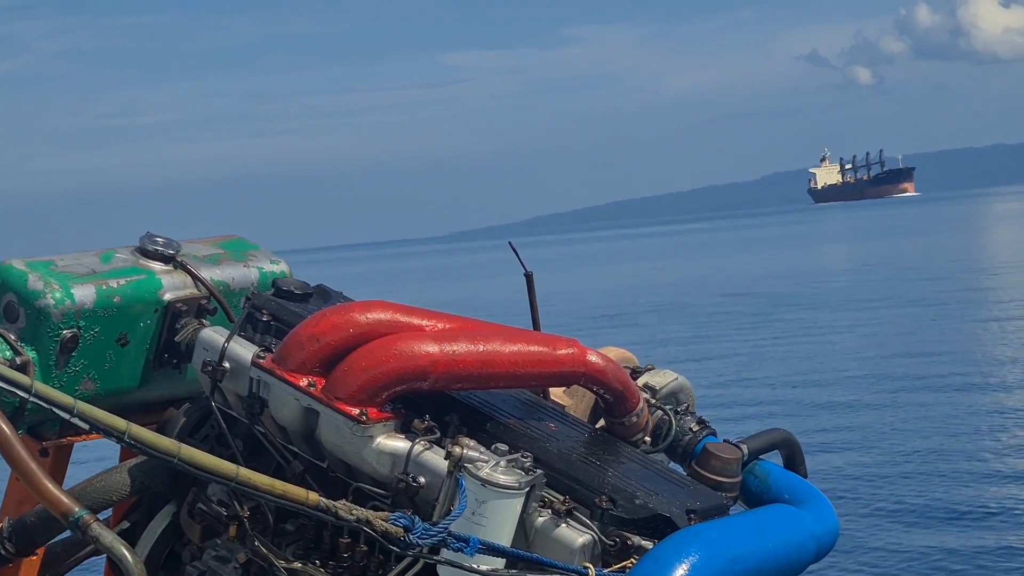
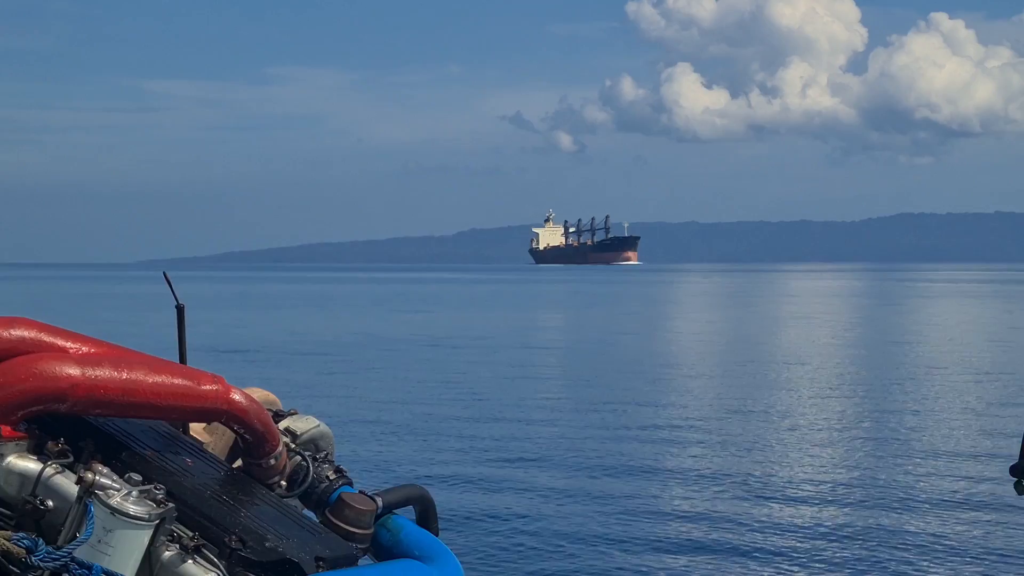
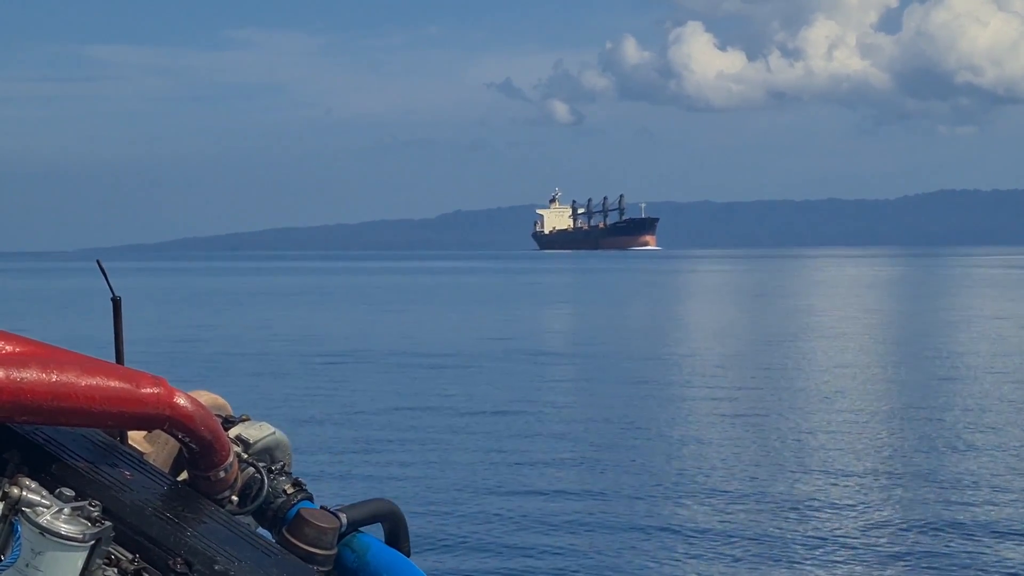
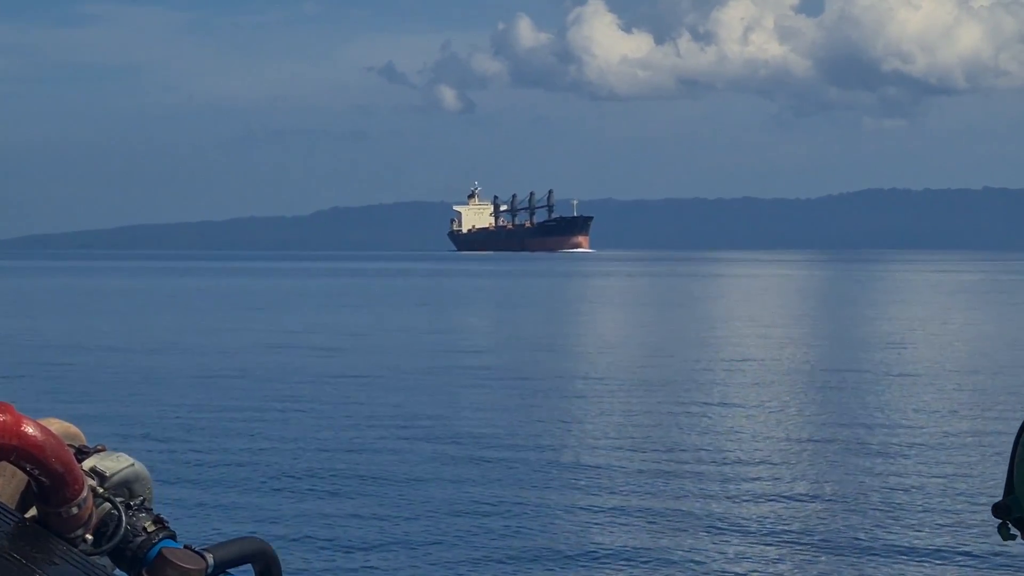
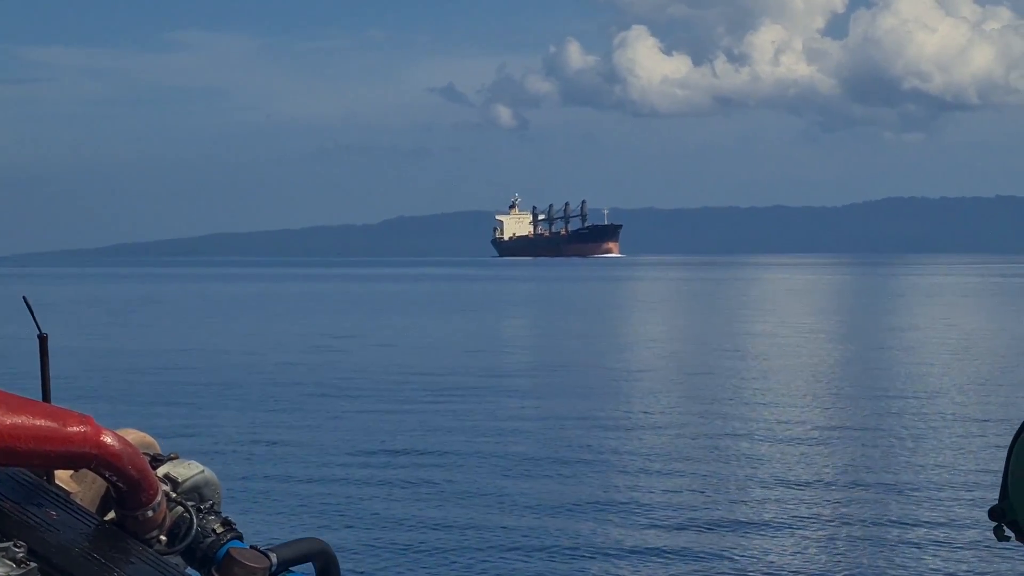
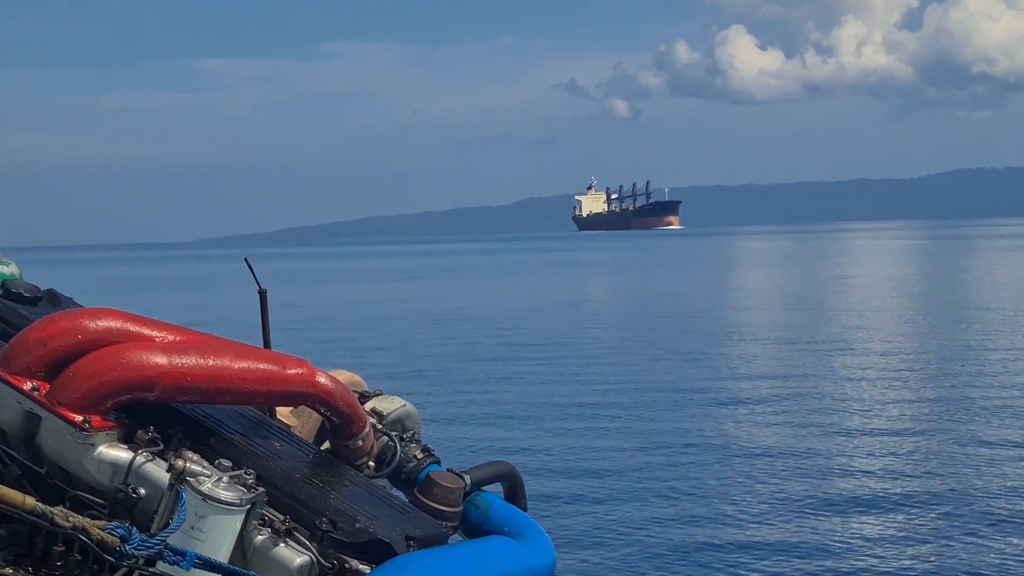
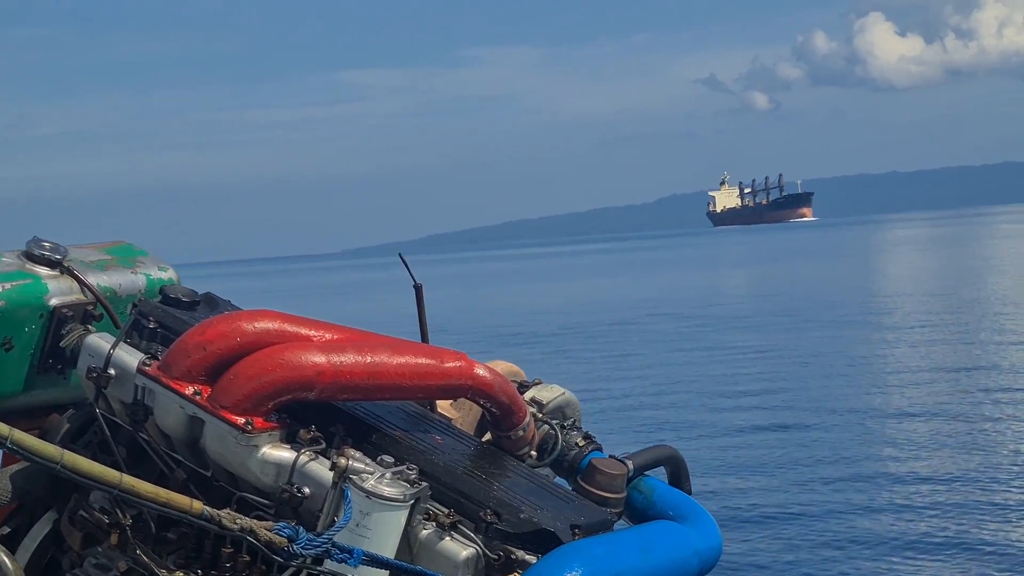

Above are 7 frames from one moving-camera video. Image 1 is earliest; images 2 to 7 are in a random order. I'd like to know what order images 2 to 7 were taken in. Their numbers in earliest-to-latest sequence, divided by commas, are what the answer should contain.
7, 6, 2, 3, 5, 4
